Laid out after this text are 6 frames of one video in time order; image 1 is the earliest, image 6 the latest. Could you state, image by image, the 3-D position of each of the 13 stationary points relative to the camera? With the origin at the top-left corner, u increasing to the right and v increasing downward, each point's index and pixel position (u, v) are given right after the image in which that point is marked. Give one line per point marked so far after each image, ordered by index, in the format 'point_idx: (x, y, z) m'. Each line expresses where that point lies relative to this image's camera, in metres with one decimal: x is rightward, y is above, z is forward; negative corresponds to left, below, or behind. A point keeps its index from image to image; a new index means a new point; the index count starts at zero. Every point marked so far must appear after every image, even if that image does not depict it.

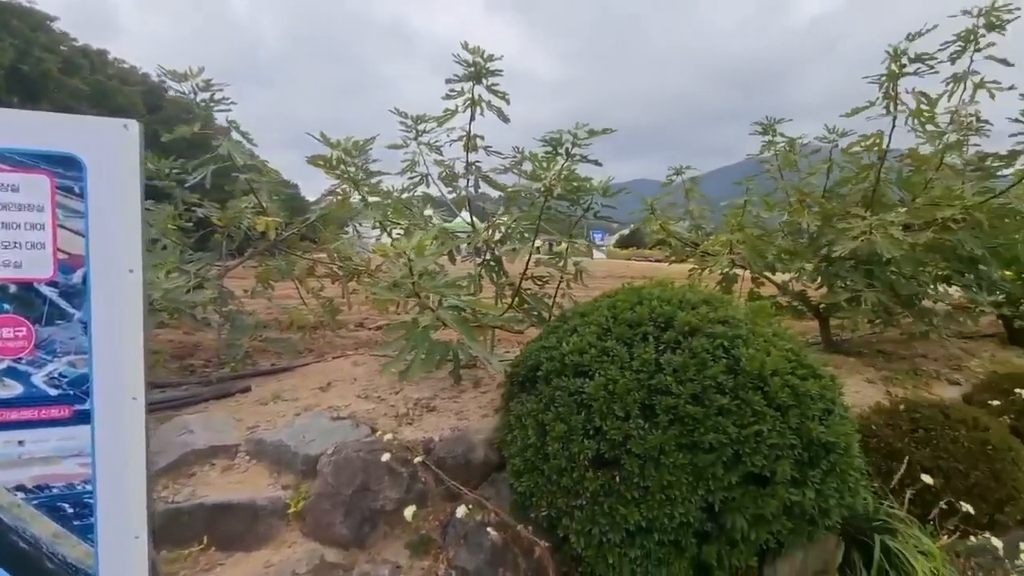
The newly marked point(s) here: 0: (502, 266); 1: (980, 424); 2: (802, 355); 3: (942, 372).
0: (-0.1, +0.2, +3.5) m
1: (+2.8, -0.8, +2.9) m
2: (+1.4, -0.3, +2.3) m
3: (+3.8, -0.7, +4.3) m
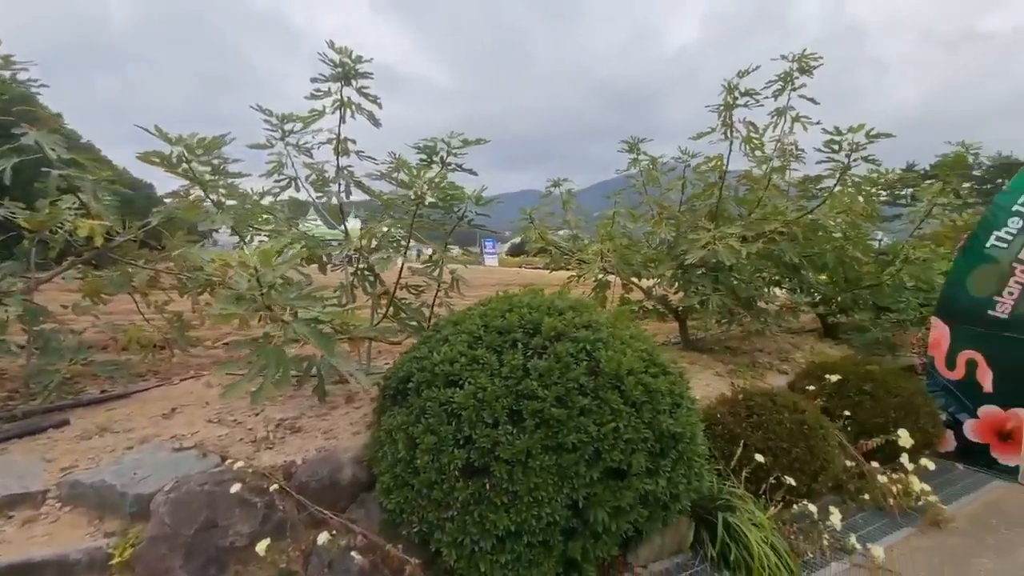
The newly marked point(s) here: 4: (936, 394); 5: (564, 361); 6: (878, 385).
0: (-0.9, +0.1, +3.3) m
1: (+2.0, -0.8, +3.4) m
2: (+0.8, -0.3, +2.6) m
3: (+2.7, -0.8, +5.0) m
4: (+3.9, -1.0, +4.4) m
5: (+0.2, -0.3, +2.3) m
6: (+3.0, -0.8, +3.9) m
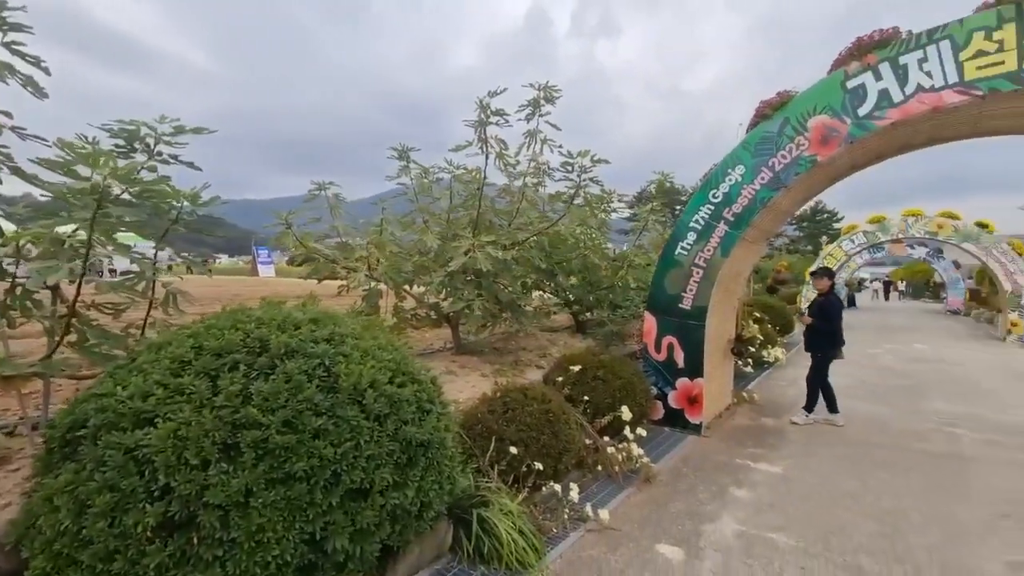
0: (-2.4, 0.0, +2.6) m
1: (+0.3, -0.9, +3.8) m
2: (-0.6, -0.4, +2.5) m
3: (+0.2, -0.8, +5.5) m
4: (+1.5, -0.9, +5.5) m
5: (-0.9, -0.4, +2.1) m
6: (+0.9, -0.8, +4.7) m
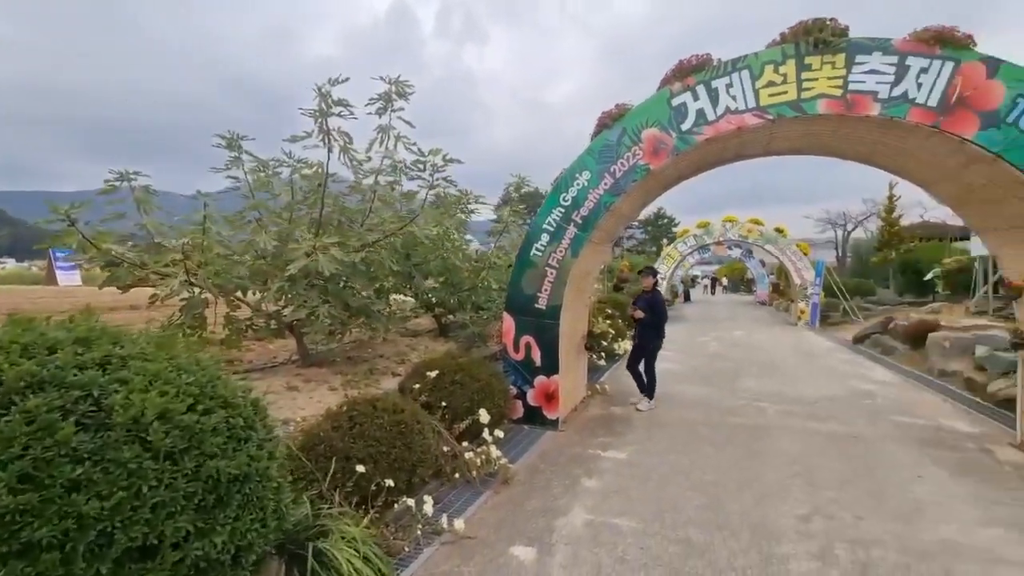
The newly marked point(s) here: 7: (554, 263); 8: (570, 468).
0: (-3.2, -0.1, +1.7) m
1: (-0.8, -0.9, +3.6) m
2: (-1.3, -0.4, +2.1) m
3: (-1.3, -0.9, +5.2) m
4: (0.0, -1.0, +5.5) m
5: (-1.5, -0.4, +1.6) m
6: (-0.4, -0.8, +4.6) m
7: (+0.5, +0.3, +5.3) m
8: (+0.5, -1.6, +4.3) m
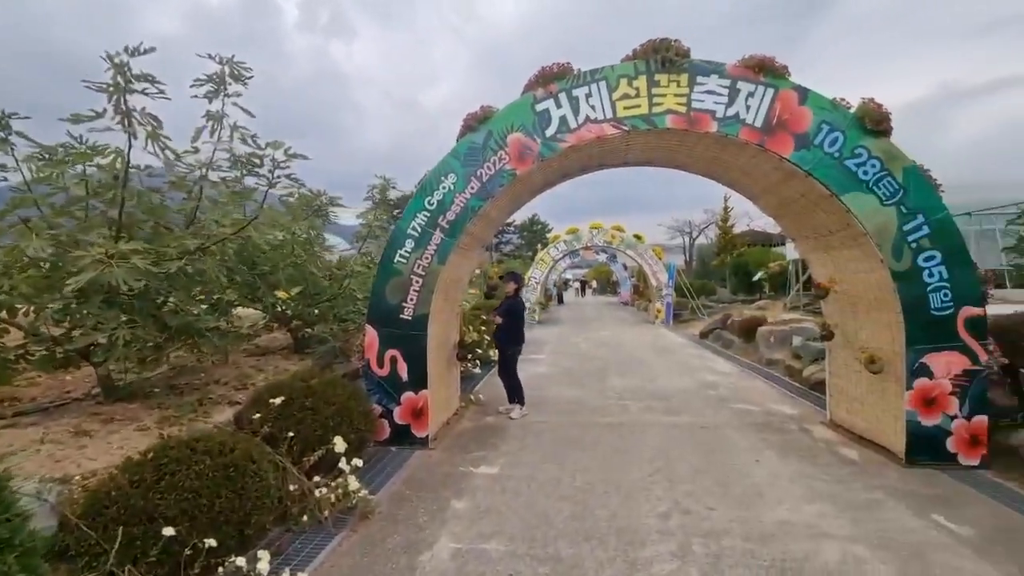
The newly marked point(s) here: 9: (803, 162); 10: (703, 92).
0: (-3.6, -0.2, +0.6) m
1: (-1.8, -1.0, +3.0) m
2: (-1.9, -0.5, +1.5) m
3: (-2.6, -1.0, +4.5) m
4: (-1.5, -1.1, +5.1) m
5: (-2.0, -0.5, +0.9) m
6: (-1.6, -0.9, +4.1) m
7: (-0.9, +0.2, +5.0) m
8: (-0.6, -1.7, +4.0) m
9: (+2.7, +1.2, +4.5) m
10: (+1.8, +1.9, +4.6) m
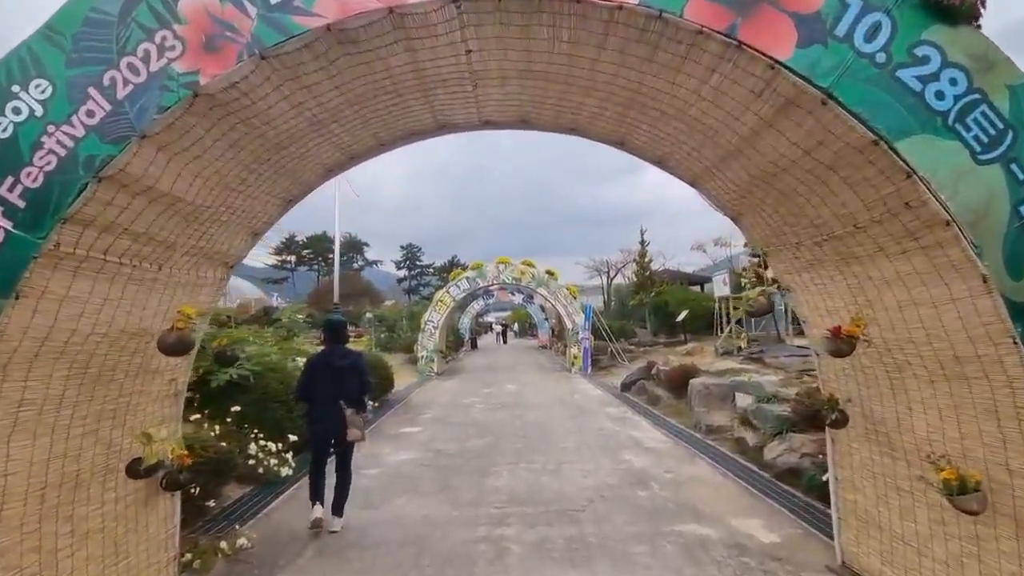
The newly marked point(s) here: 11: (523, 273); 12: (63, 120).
0: (-4.2, -0.1, -2.8) m
1: (-2.8, -1.1, -0.2) m
2: (-2.7, -0.5, -1.7) m
3: (-3.9, -1.2, +1.1) m
4: (-2.8, -1.3, +1.9) m
5: (-2.7, -0.4, -2.3) m
6: (-2.8, -1.1, +0.9) m
7: (-2.3, -0.1, +2.0) m
8: (-1.8, -1.9, +0.9) m
9: (+1.3, +0.9, +2.1) m
10: (+0.4, +1.6, +2.2) m
11: (+0.5, +0.5, +17.7) m
12: (-1.9, +0.7, +2.0) m
